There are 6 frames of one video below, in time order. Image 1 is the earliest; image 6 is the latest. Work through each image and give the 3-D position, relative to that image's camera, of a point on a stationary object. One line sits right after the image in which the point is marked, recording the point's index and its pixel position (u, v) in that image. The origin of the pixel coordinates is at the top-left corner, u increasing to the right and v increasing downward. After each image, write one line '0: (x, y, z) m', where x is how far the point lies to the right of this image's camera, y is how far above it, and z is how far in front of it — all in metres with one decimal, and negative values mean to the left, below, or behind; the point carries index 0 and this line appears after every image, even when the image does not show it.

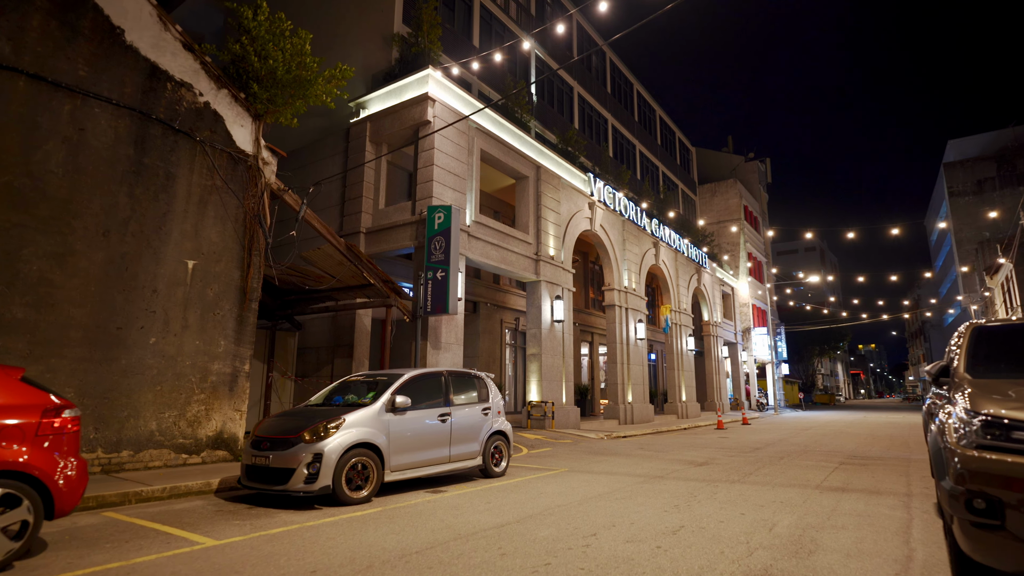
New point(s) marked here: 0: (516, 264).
0: (+0.1, +0.8, +19.1) m
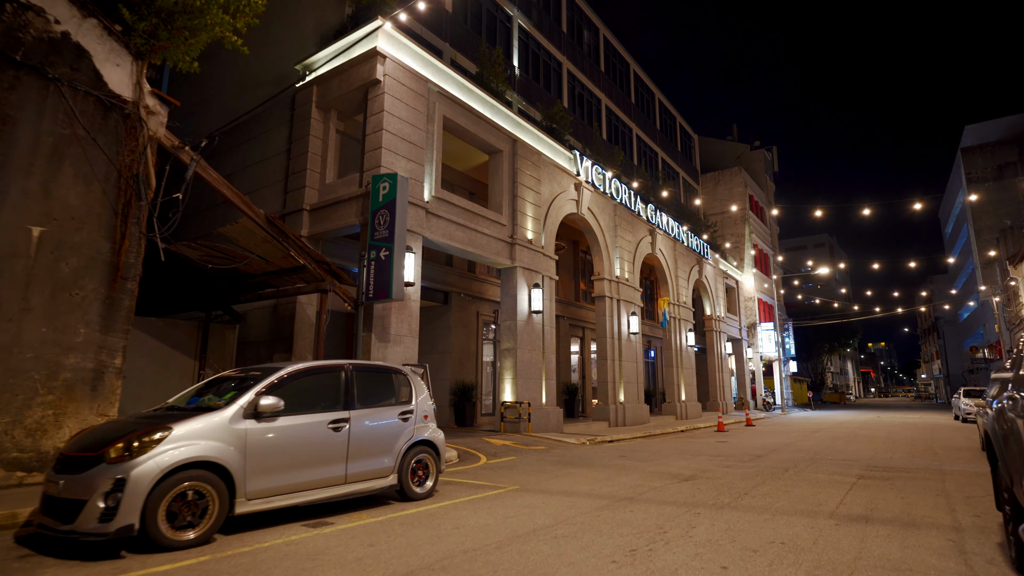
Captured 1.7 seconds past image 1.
0: (-0.8, +1.2, +16.9) m
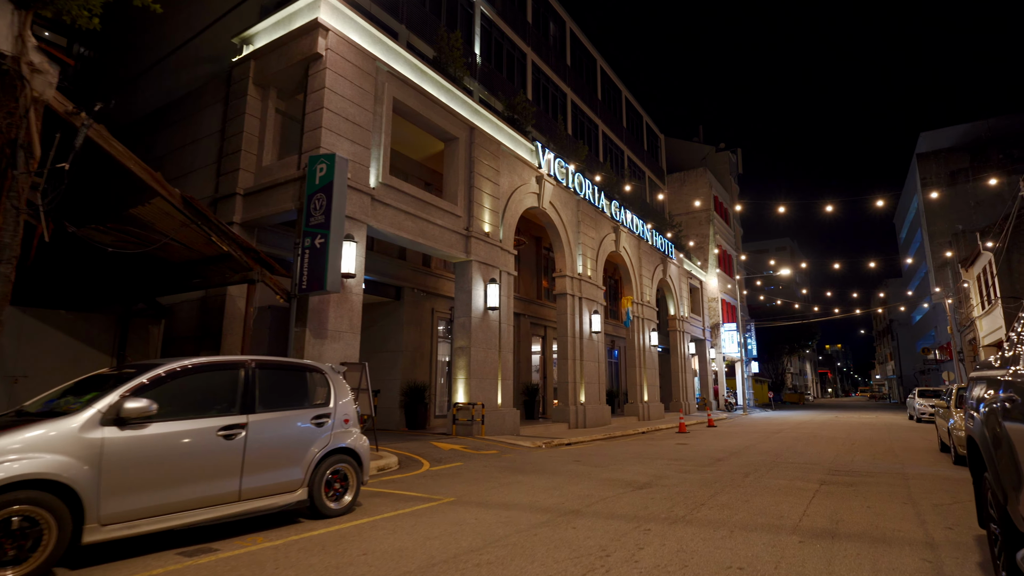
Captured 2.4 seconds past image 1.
0: (-2.1, +1.4, +16.0) m
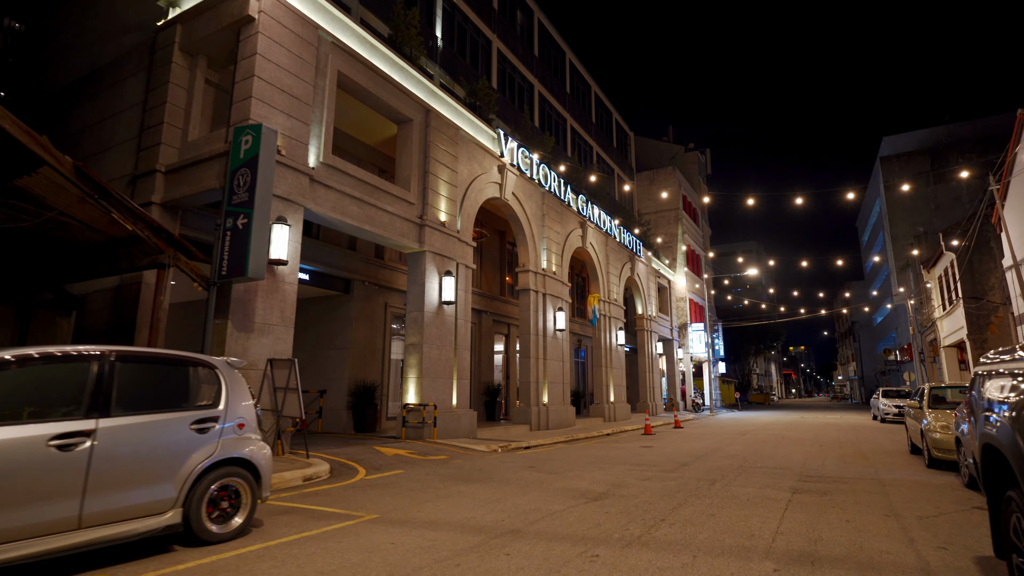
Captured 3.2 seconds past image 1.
0: (-3.2, +1.6, +14.8) m
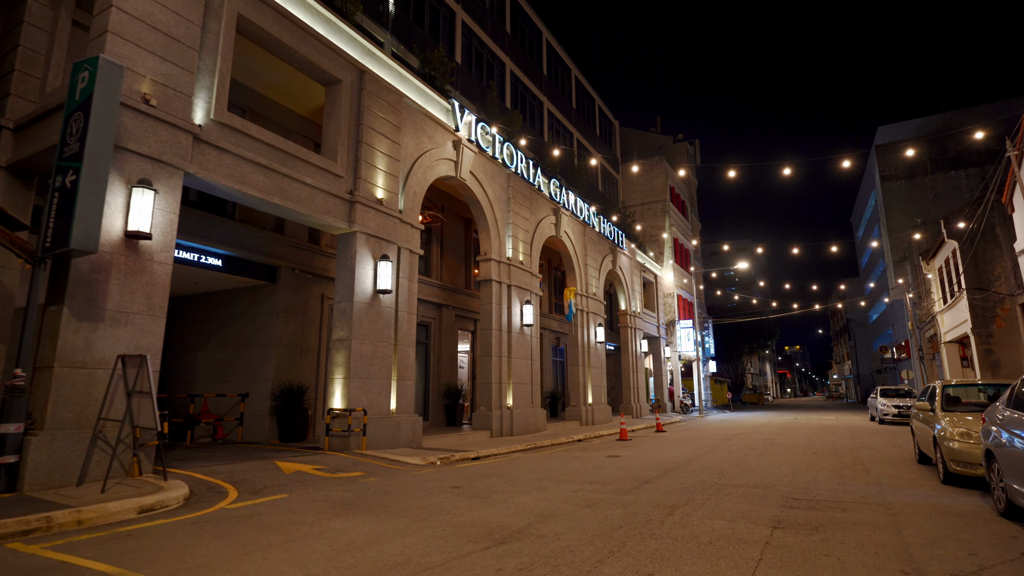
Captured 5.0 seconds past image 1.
0: (-4.6, +1.9, +12.7) m
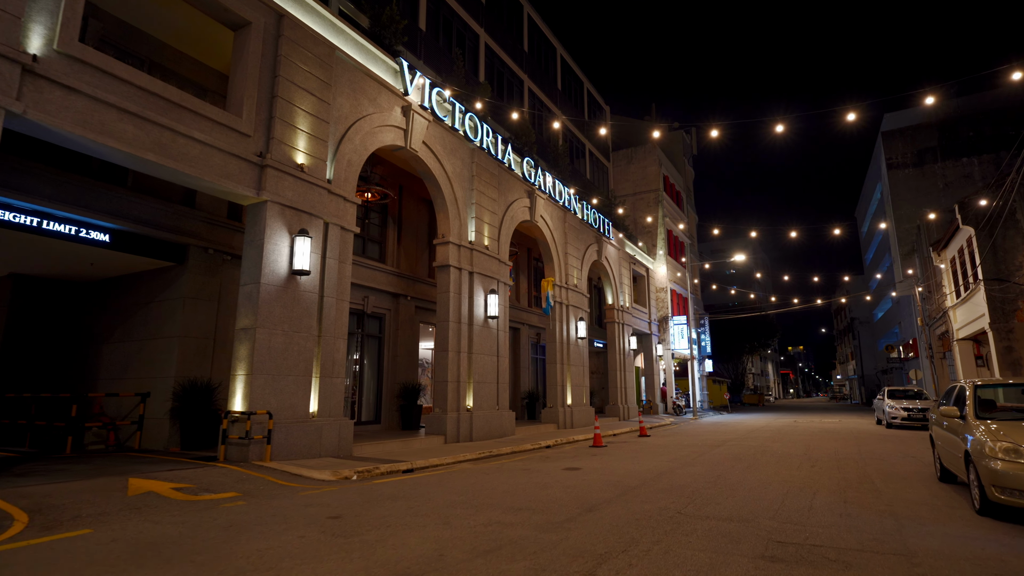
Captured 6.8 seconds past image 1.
0: (-5.8, +2.3, +10.5) m
